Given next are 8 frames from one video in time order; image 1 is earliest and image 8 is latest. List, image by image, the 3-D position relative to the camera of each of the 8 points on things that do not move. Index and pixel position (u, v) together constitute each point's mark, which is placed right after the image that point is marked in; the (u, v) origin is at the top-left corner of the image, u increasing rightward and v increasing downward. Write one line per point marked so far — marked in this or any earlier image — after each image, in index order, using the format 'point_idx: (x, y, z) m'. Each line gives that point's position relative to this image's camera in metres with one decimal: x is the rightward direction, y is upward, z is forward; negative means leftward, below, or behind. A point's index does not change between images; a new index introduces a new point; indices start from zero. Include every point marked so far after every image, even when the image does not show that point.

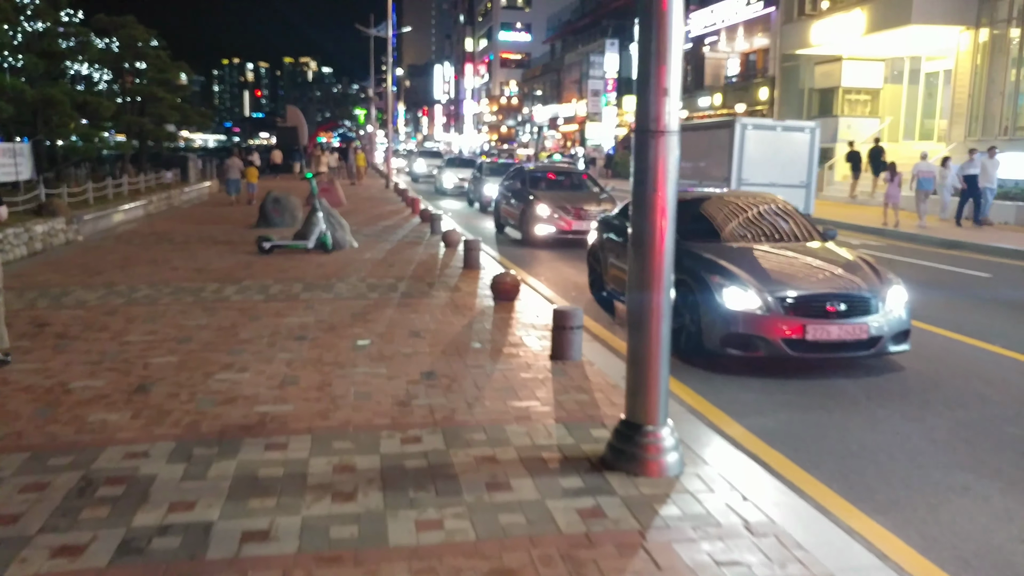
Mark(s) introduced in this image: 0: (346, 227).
0: (-2.3, +0.8, +15.9) m
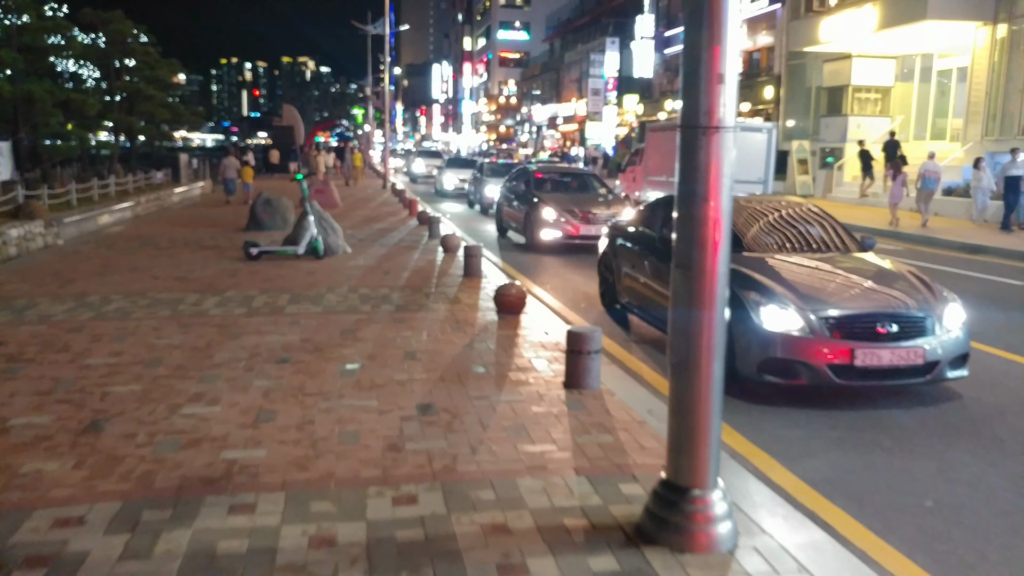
0: (-2.3, +0.7, +15.0) m
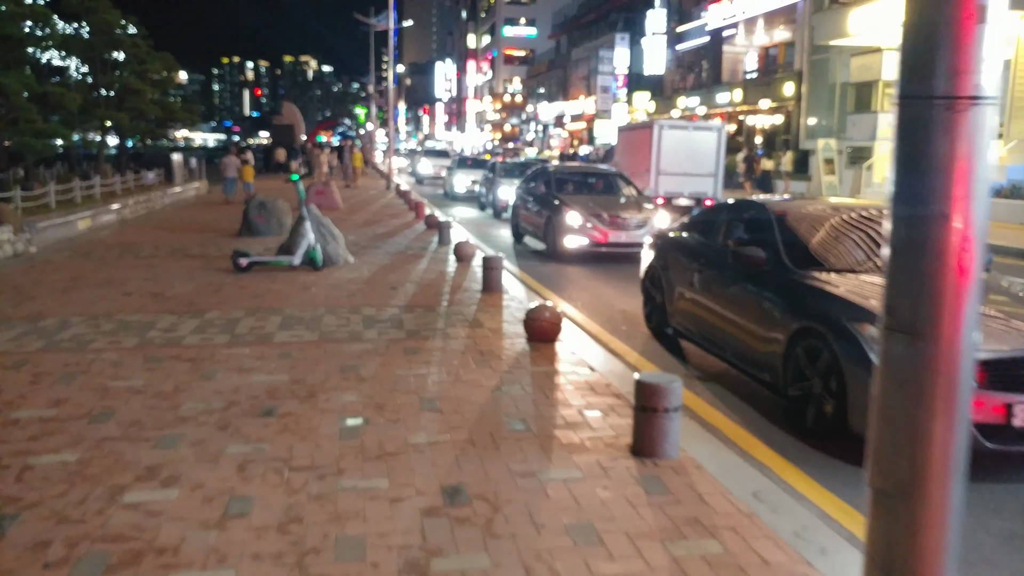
0: (-2.0, +0.6, +13.5) m
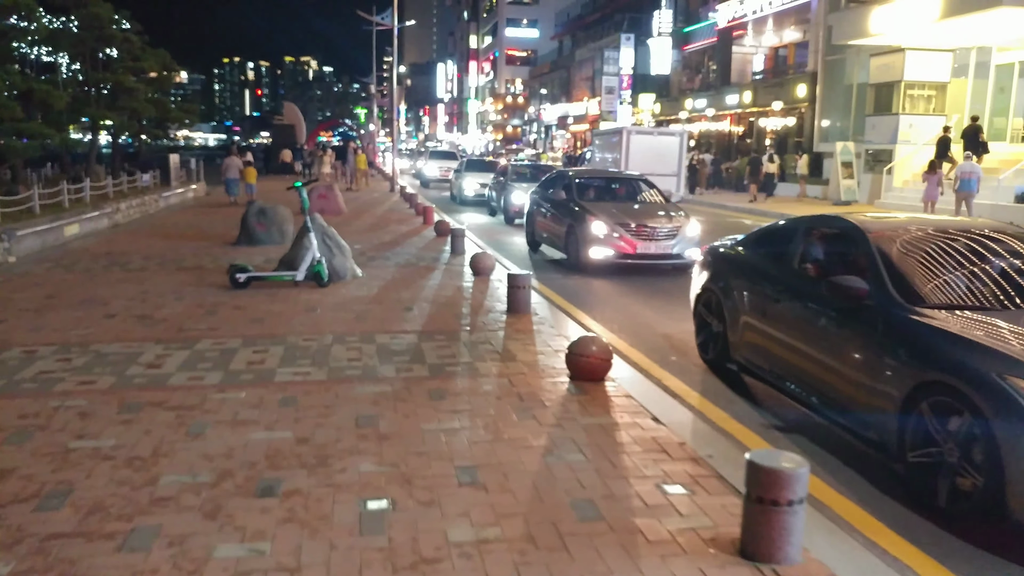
0: (-1.8, +0.4, +12.3) m
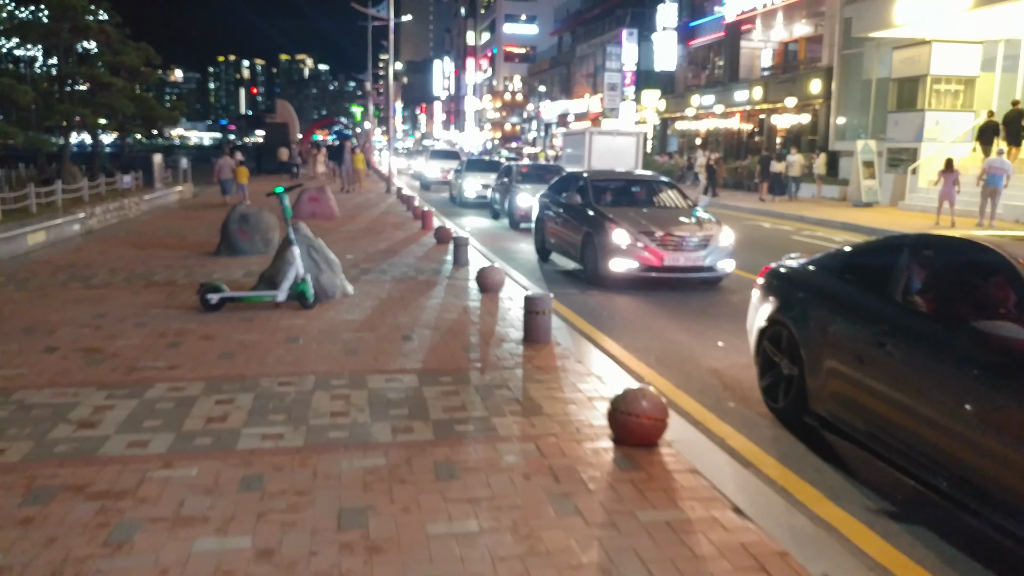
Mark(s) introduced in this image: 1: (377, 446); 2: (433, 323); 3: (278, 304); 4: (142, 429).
0: (-1.7, +0.2, +10.8) m
1: (-0.6, -0.7, +5.3) m
2: (-0.6, -0.3, +9.2) m
3: (-2.0, -0.1, +10.0) m
4: (-1.8, -0.7, +5.6) m
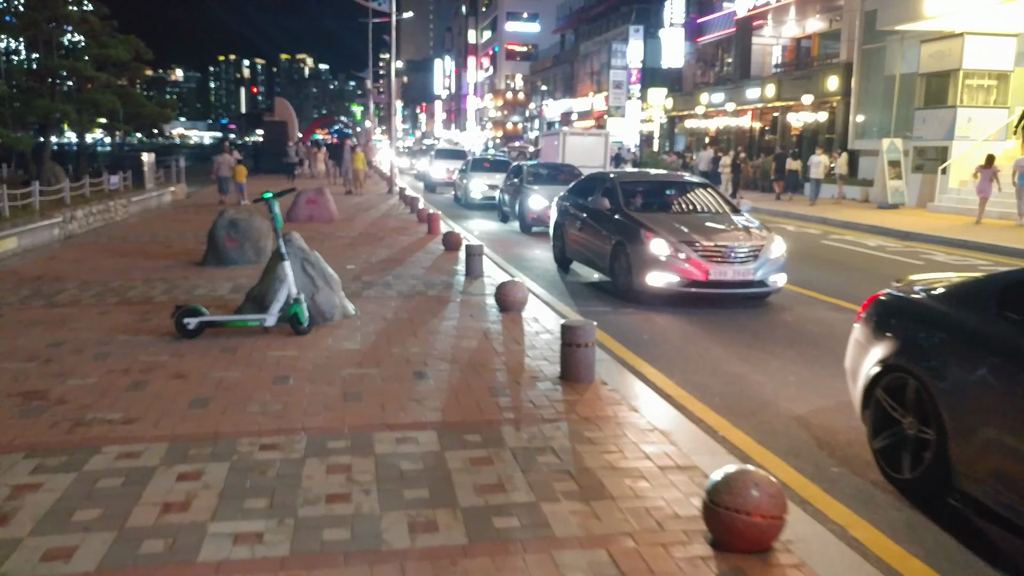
0: (-1.4, +0.1, +9.3) m
1: (-0.4, -0.9, +3.9) m
2: (-0.4, -0.5, +7.7) m
3: (-1.8, -0.3, +8.5) m
4: (-1.6, -0.9, +4.1) m
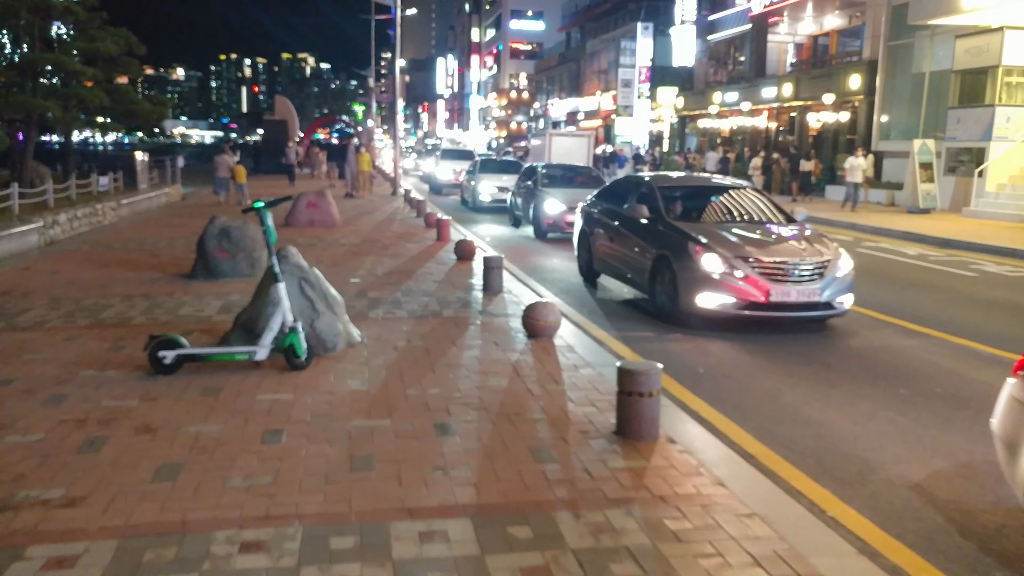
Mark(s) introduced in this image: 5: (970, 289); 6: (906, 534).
0: (-1.2, -0.1, +8.0) m
1: (-0.2, -1.1, +2.5) m
2: (-0.2, -0.6, +6.4) m
3: (-1.6, -0.5, +7.2) m
4: (-1.4, -1.0, +2.8) m
5: (+5.4, 0.0, +13.5) m
6: (+1.6, -1.0, +4.6) m
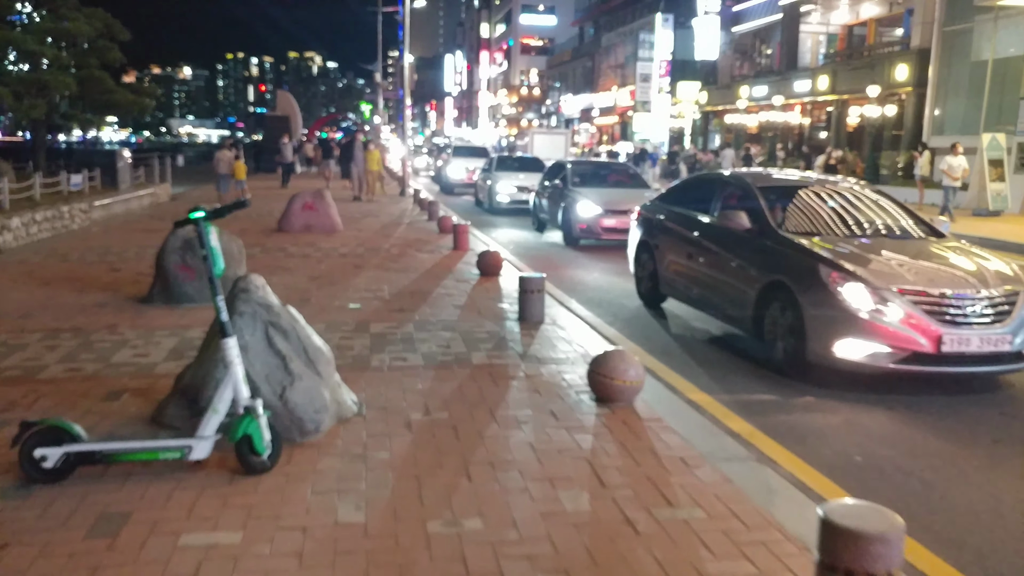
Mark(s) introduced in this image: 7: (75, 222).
0: (-0.9, -0.3, +5.4) m
1: (+0.1, -1.3, -0.1) m
2: (+0.1, -0.9, +3.8) m
3: (-1.3, -0.7, +4.6) m
4: (-1.1, -1.3, +0.2) m
5: (+5.7, -0.2, +10.9) m
6: (+1.9, -1.2, +2.0) m
7: (-6.8, +1.0, +17.8) m
